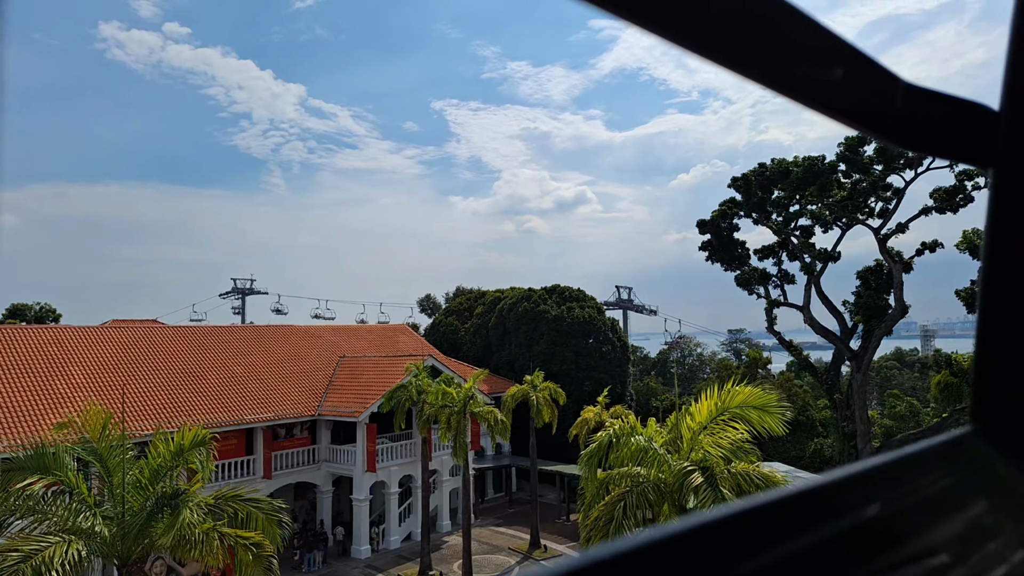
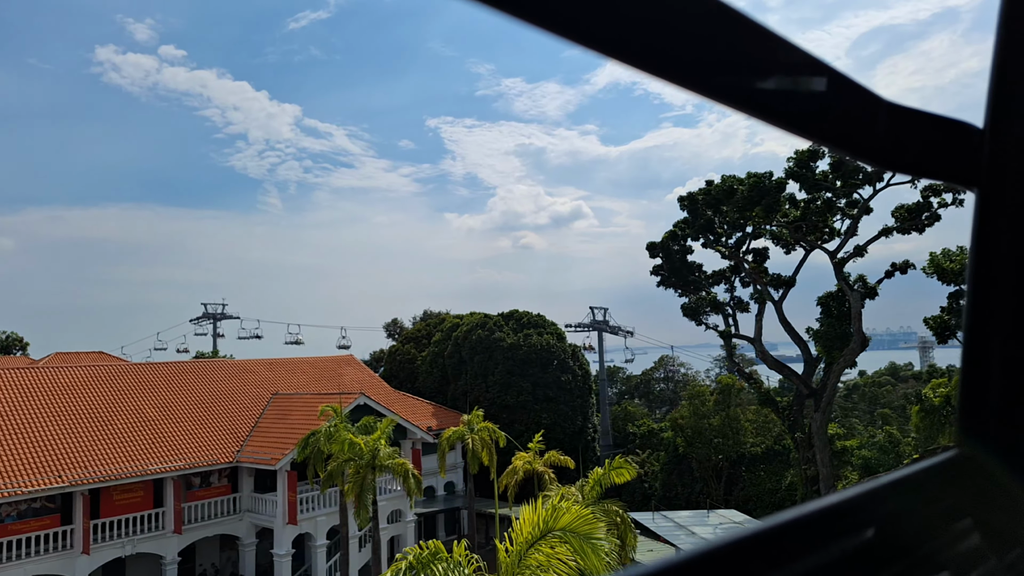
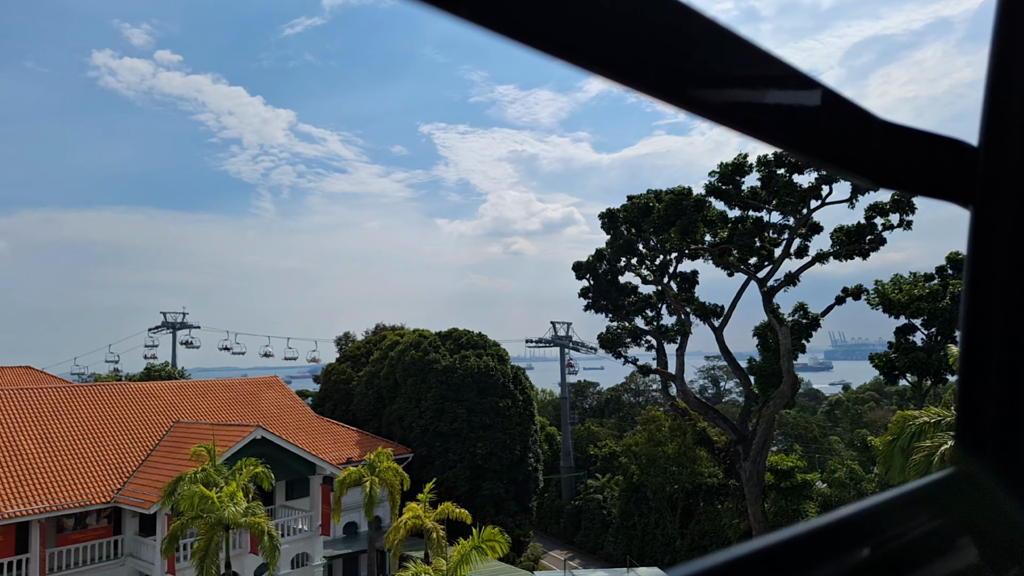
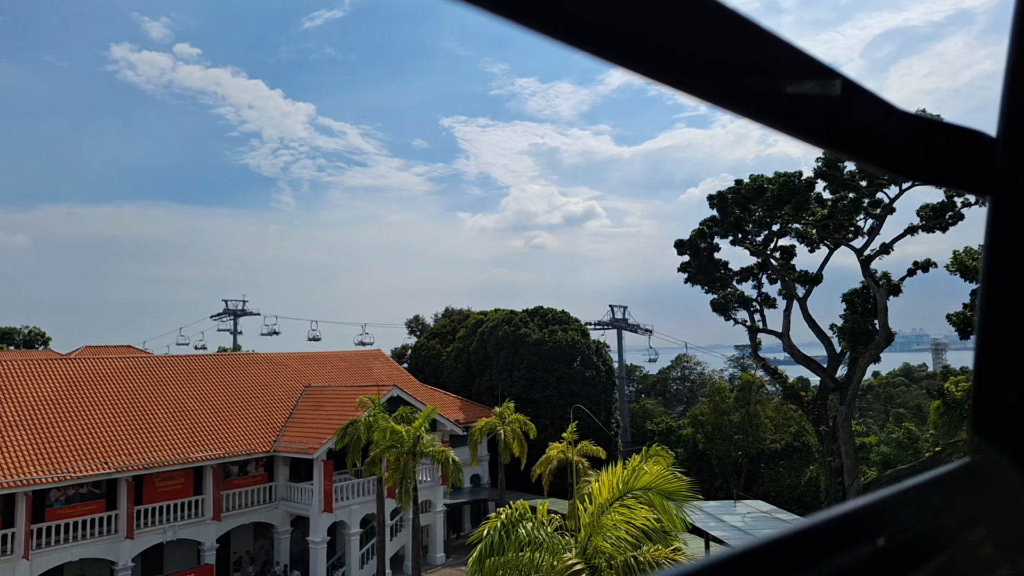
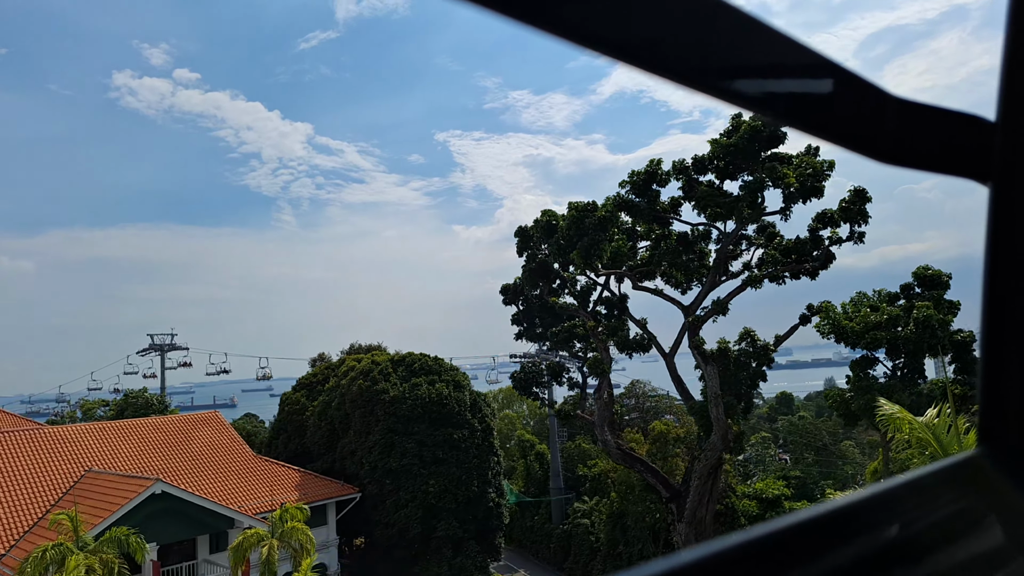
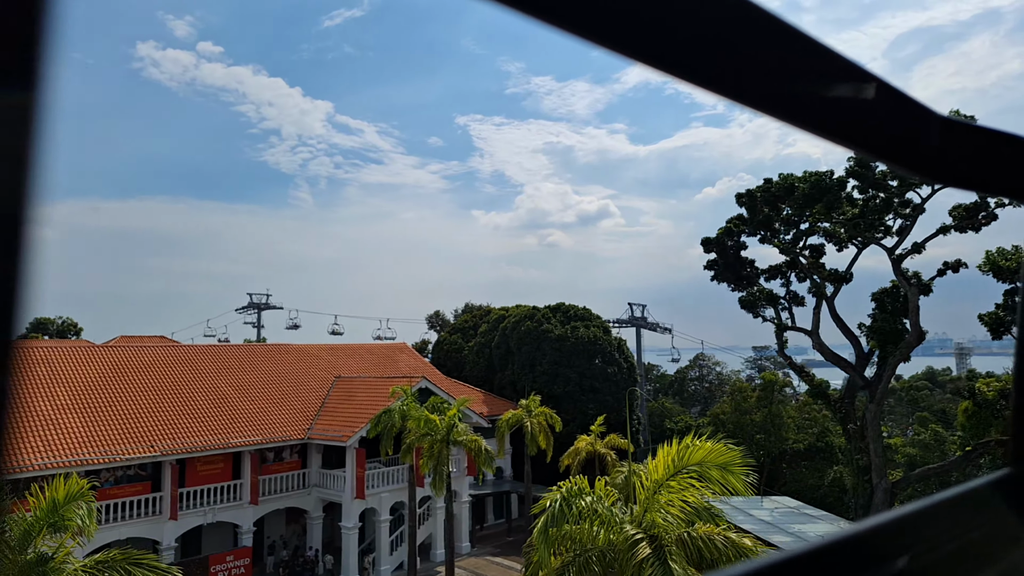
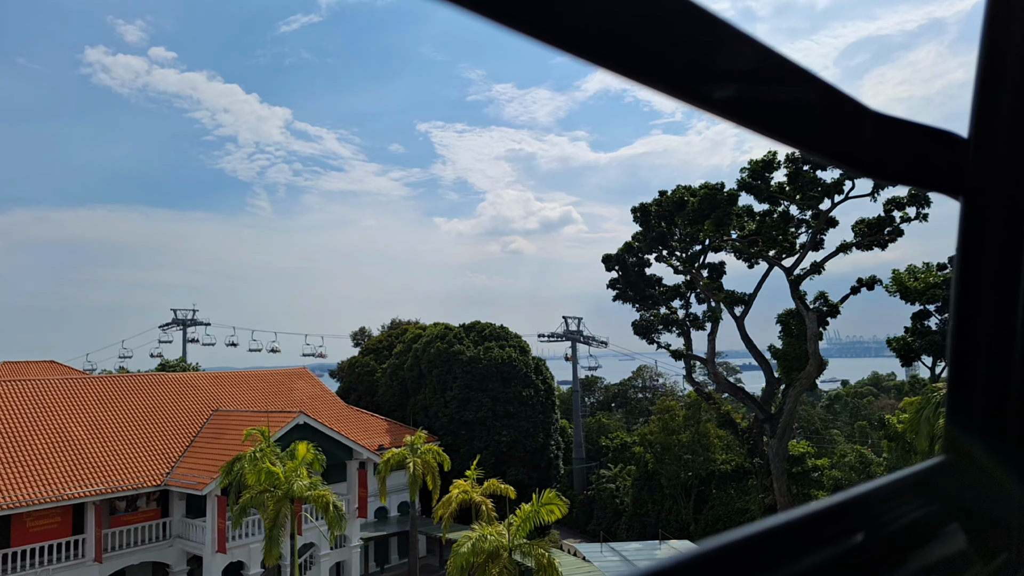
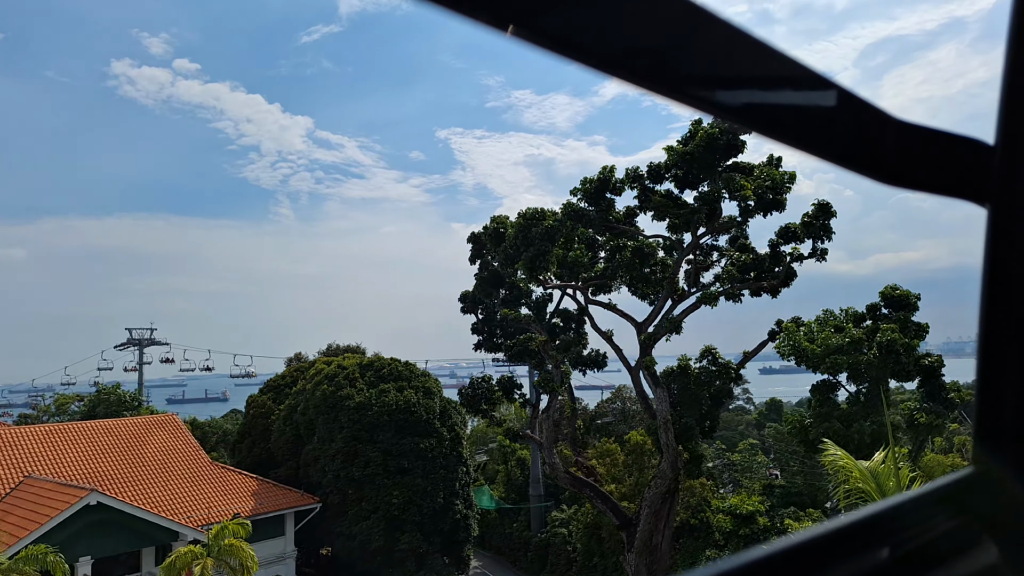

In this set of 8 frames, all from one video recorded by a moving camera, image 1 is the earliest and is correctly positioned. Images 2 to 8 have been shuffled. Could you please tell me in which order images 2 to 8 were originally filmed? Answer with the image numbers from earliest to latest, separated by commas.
6, 4, 2, 7, 3, 5, 8
